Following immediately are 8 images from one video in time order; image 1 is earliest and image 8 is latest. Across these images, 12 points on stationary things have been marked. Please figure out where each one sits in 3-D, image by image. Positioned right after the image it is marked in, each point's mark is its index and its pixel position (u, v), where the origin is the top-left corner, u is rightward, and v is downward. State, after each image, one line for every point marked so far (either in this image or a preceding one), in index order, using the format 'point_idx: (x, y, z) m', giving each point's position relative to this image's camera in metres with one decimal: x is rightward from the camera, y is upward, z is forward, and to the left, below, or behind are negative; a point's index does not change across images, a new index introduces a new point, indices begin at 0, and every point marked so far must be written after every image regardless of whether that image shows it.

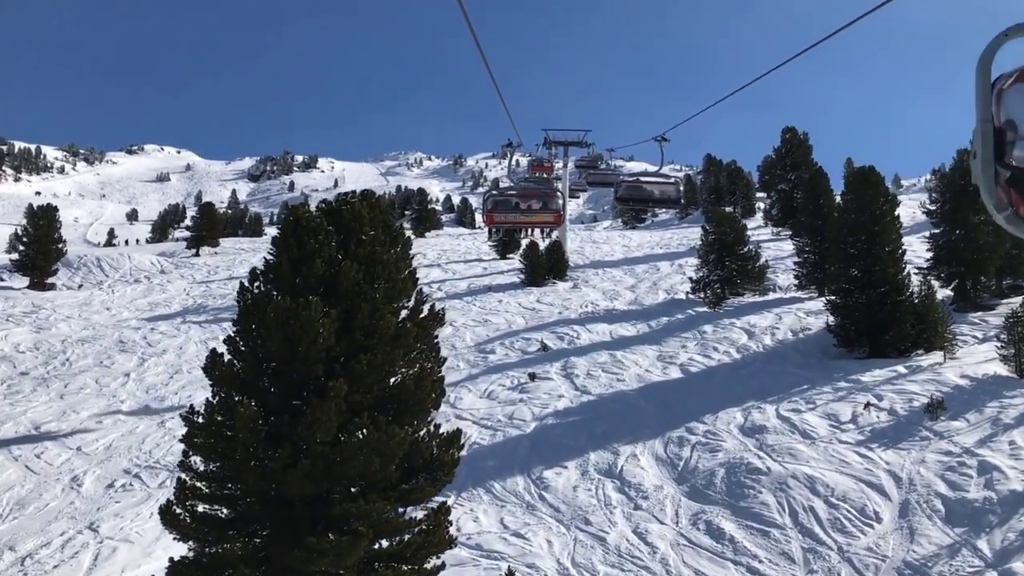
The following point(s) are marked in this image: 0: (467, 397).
0: (-1.2, -2.9, +16.6) m
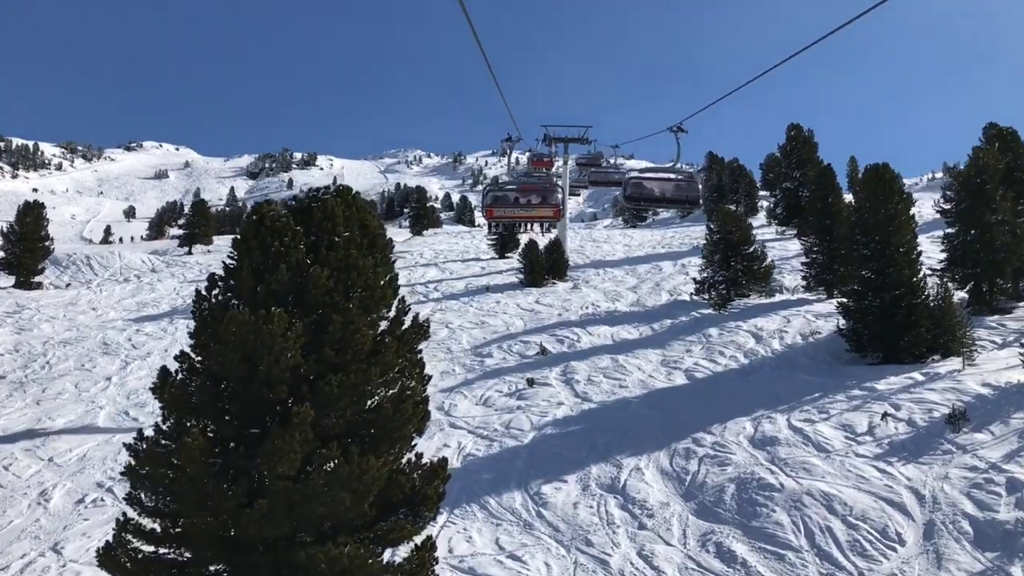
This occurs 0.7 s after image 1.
0: (-1.3, -3.0, +15.9) m
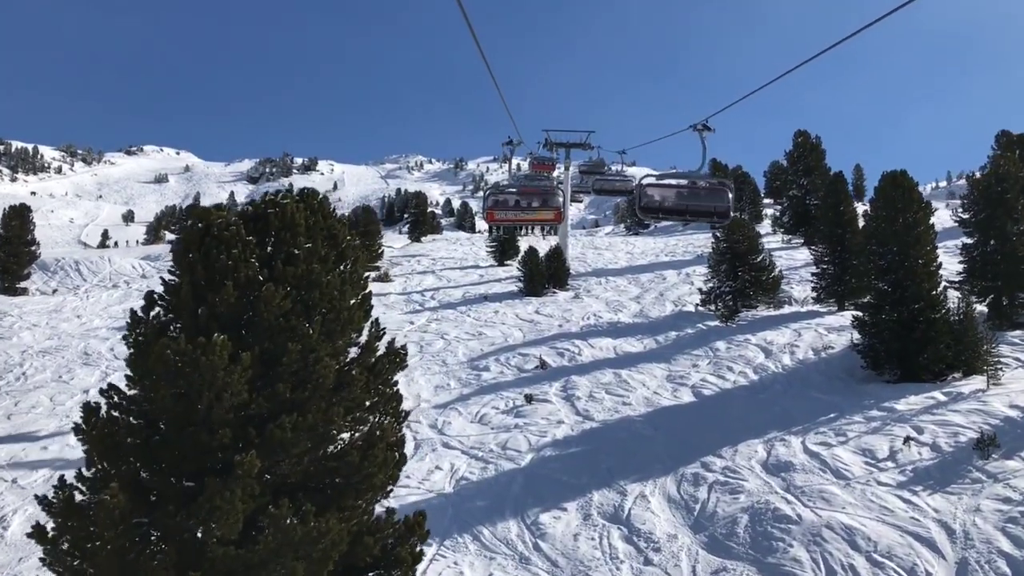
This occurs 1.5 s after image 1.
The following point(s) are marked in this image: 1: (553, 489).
0: (-1.4, -3.2, +15.0) m
1: (+0.8, -3.8, +11.8) m
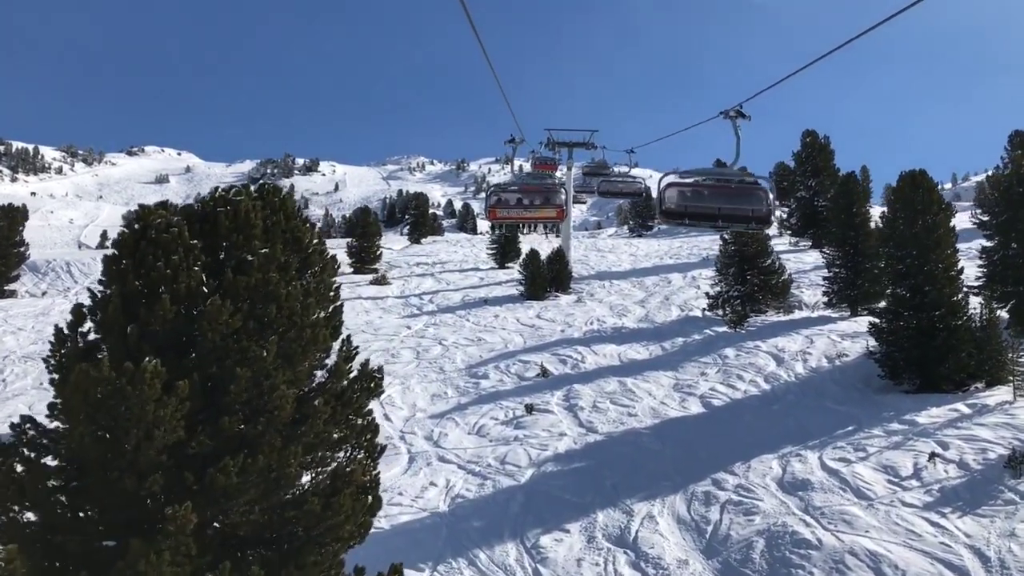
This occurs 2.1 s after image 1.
0: (-1.4, -3.3, +14.3) m
1: (+0.8, -3.9, +11.1) m
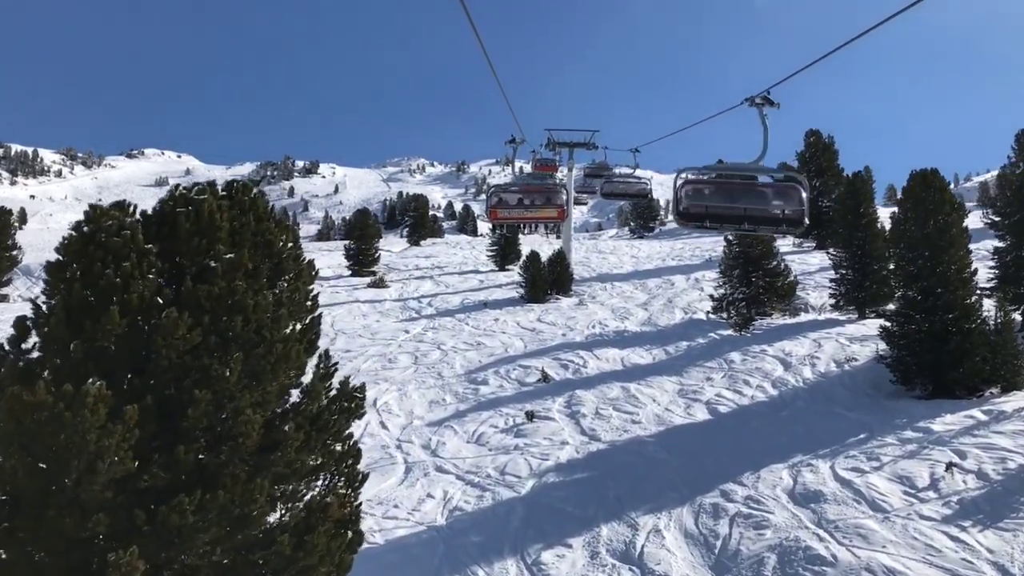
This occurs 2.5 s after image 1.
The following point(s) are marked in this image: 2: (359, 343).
0: (-1.4, -3.4, +13.8) m
1: (+0.8, -4.0, +10.6) m
2: (-4.9, -1.8, +19.9) m
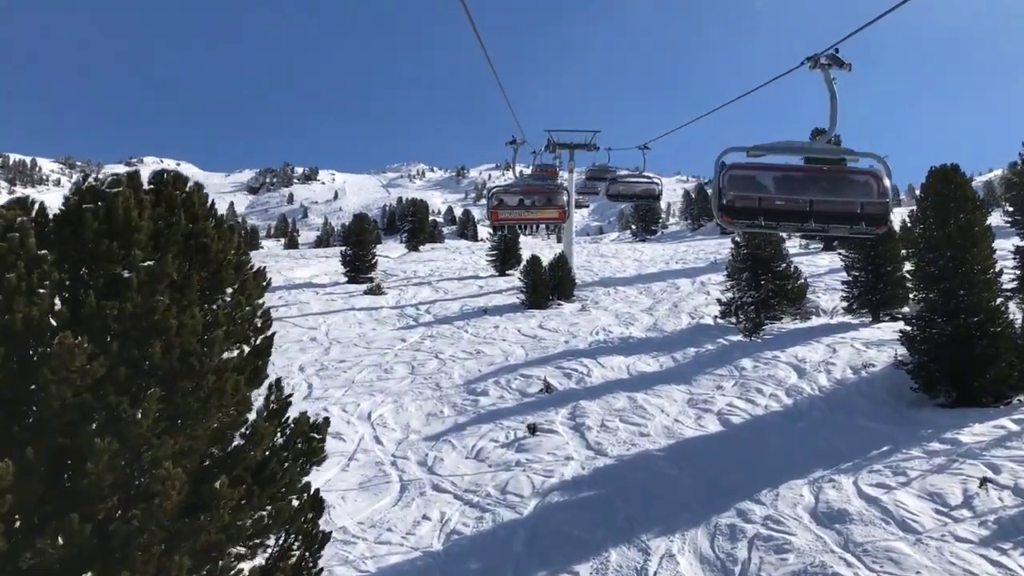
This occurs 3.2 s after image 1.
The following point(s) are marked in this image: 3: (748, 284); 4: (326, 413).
0: (-1.3, -3.6, +13.1) m
1: (+0.8, -4.1, +9.9) m
2: (-4.9, -2.0, +19.2) m
3: (+7.5, +0.1, +19.9) m
4: (-4.6, -3.1, +15.3) m
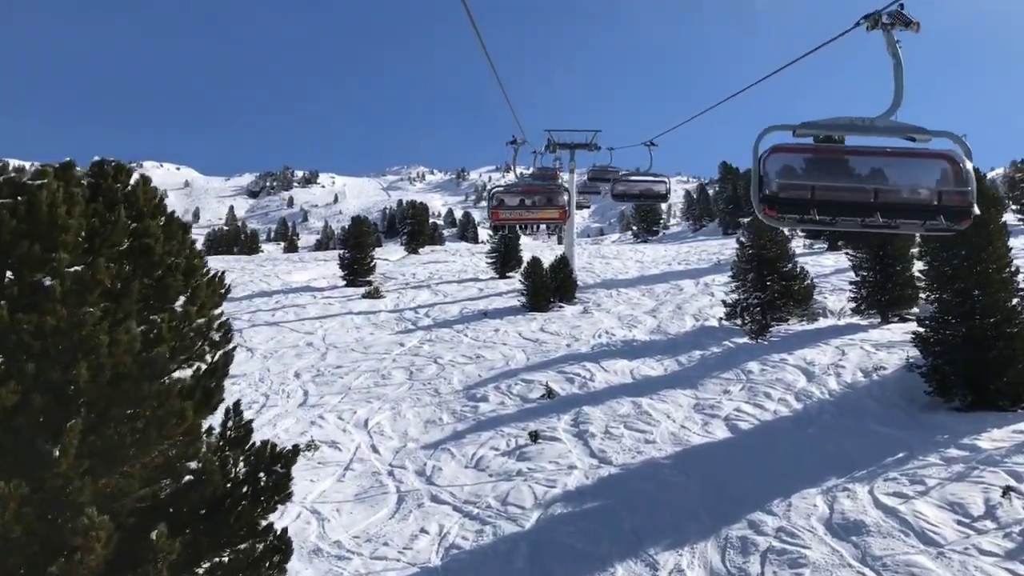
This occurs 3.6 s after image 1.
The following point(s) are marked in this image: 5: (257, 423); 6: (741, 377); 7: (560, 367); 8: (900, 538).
0: (-1.3, -3.6, +12.6) m
1: (+0.8, -4.2, +9.4) m
2: (-4.9, -2.1, +18.8) m
3: (+7.6, +0.1, +19.5) m
4: (-4.6, -3.2, +14.9) m
5: (-6.1, -3.2, +14.8) m
6: (+5.8, -2.3, +15.8) m
7: (+1.3, -2.2, +17.3) m
8: (+5.8, -3.7, +9.2) m
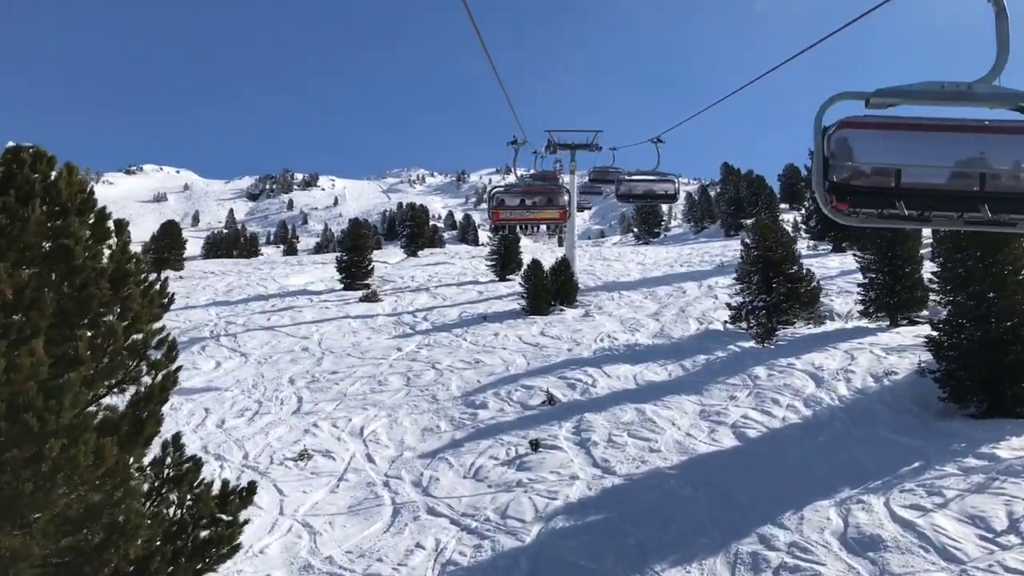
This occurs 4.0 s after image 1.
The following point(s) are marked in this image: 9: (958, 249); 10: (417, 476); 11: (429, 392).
0: (-1.3, -3.7, +12.2) m
1: (+0.8, -4.2, +9.0) m
2: (-4.9, -2.2, +18.3) m
3: (+7.5, 0.0, +19.1) m
4: (-4.6, -3.3, +14.4) m
5: (-6.1, -3.3, +14.4) m
6: (+5.8, -2.3, +15.3) m
7: (+1.3, -2.3, +16.9) m
8: (+5.7, -3.7, +8.8) m
9: (+9.6, +0.8, +13.5) m
10: (-1.9, -3.7, +12.4) m
11: (-2.1, -2.7, +16.2) m
